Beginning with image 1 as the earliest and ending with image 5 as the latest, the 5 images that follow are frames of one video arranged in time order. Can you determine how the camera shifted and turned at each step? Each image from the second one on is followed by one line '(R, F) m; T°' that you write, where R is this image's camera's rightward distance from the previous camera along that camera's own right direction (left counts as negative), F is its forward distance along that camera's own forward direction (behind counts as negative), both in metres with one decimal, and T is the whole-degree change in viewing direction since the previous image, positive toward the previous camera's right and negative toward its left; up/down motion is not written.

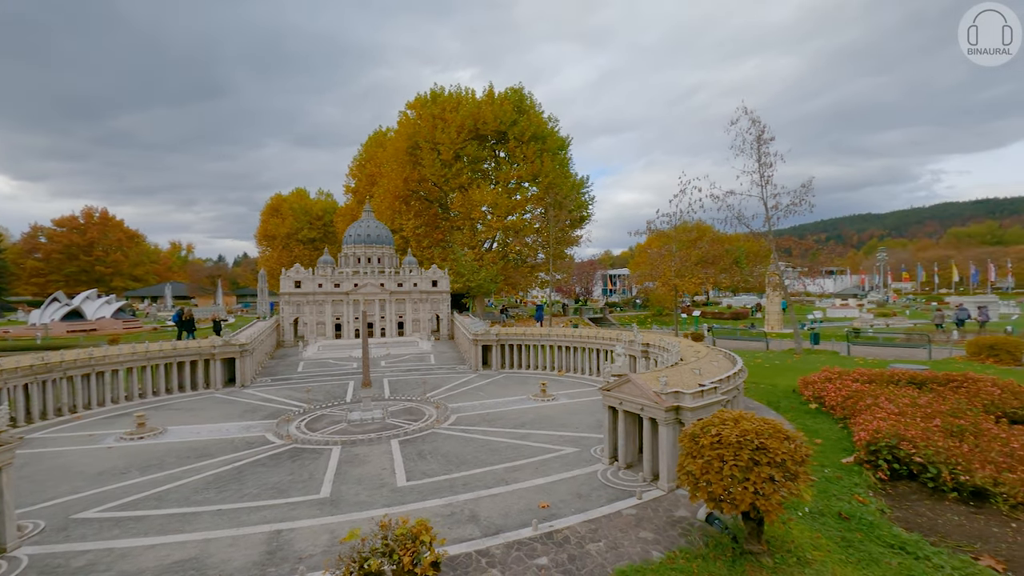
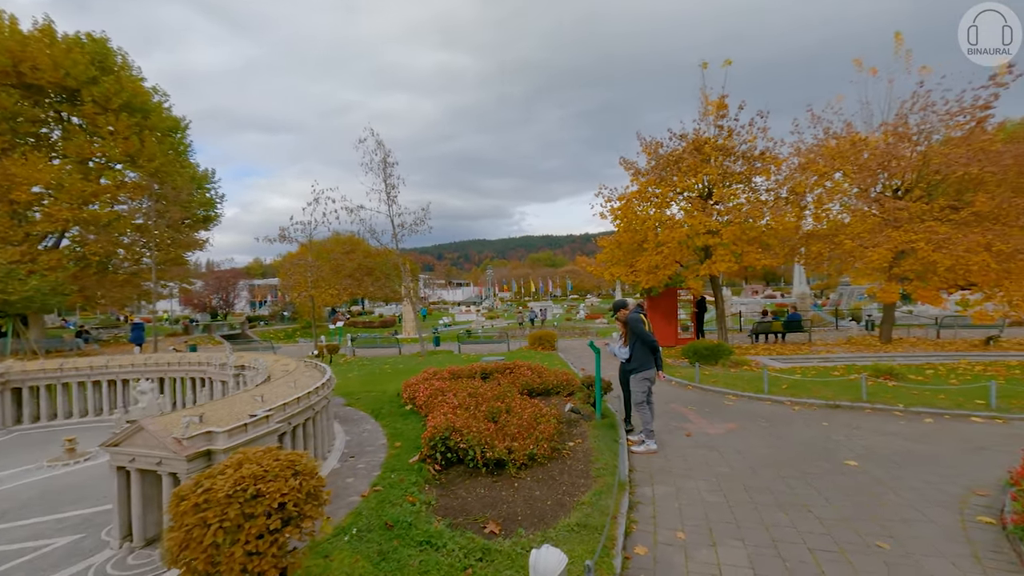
(+2.4, +0.5) m; +42°
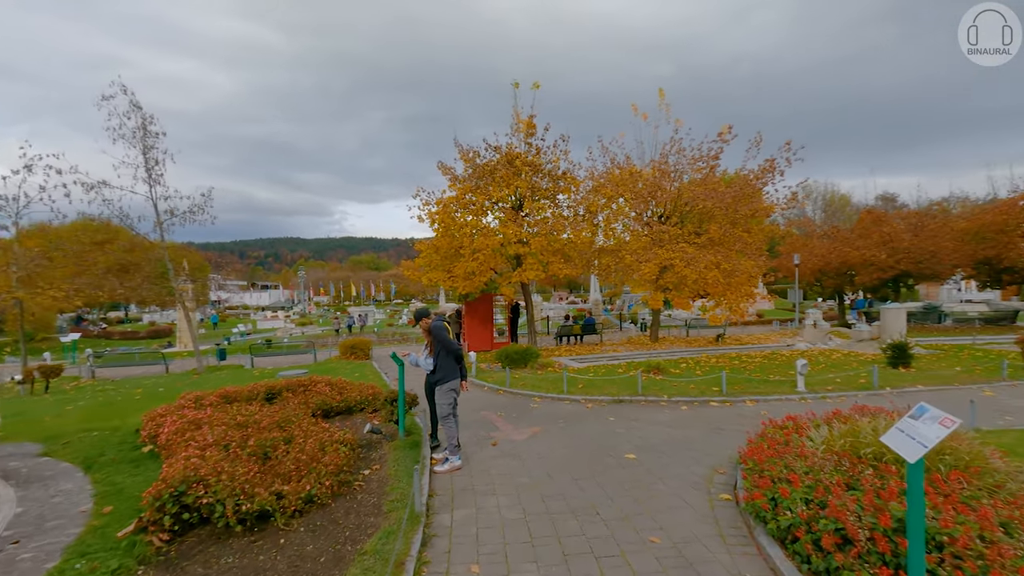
(+0.8, +1.0) m; +23°
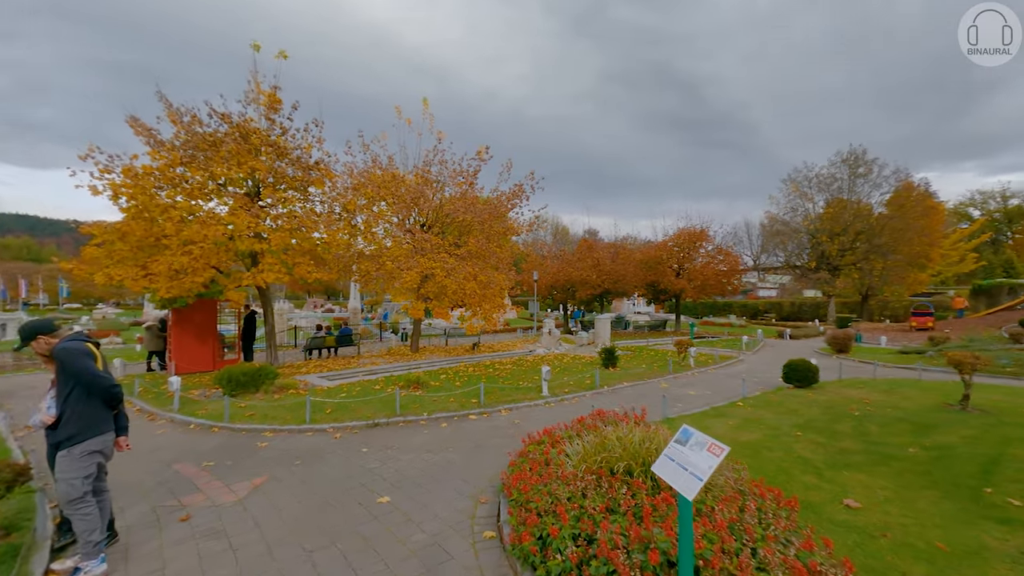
(+0.5, +1.8) m; +31°
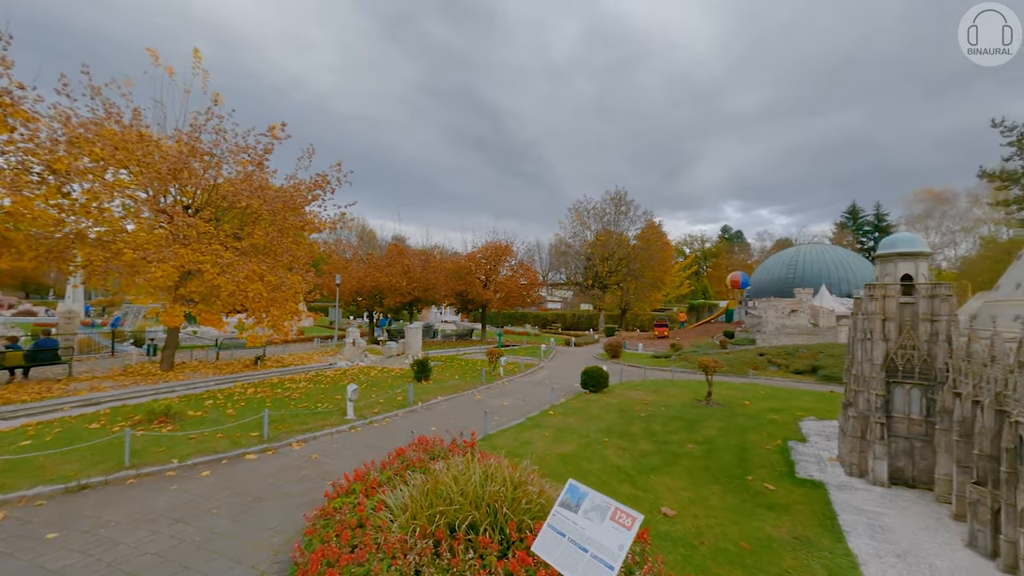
(-0.2, +1.6) m; +25°
